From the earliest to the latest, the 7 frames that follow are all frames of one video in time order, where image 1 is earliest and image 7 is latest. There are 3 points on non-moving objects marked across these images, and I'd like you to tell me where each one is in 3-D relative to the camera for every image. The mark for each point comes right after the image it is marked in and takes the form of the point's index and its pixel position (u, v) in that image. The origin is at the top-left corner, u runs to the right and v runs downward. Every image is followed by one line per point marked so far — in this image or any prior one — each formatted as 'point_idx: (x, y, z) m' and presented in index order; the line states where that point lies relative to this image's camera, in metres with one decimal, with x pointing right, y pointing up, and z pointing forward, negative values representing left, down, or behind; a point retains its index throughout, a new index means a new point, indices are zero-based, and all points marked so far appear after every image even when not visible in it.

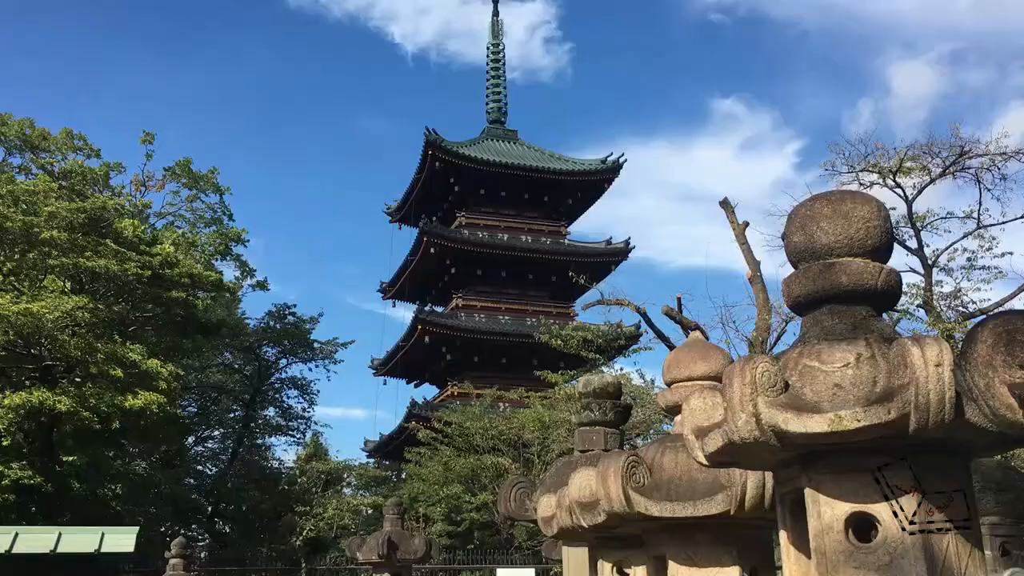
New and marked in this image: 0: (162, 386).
0: (-4.8, -1.3, +13.2) m
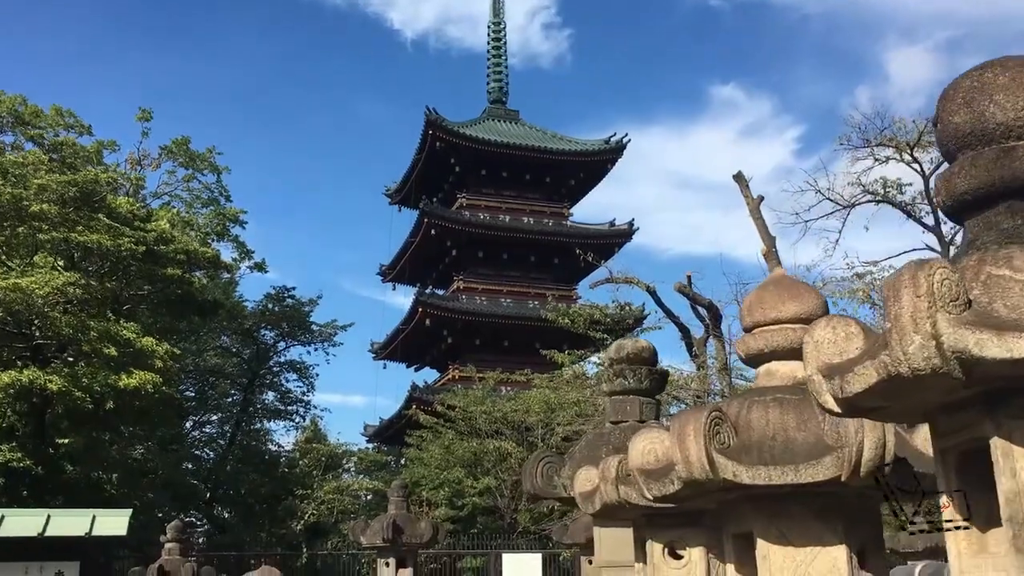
0: (-4.7, -1.0, +12.8) m
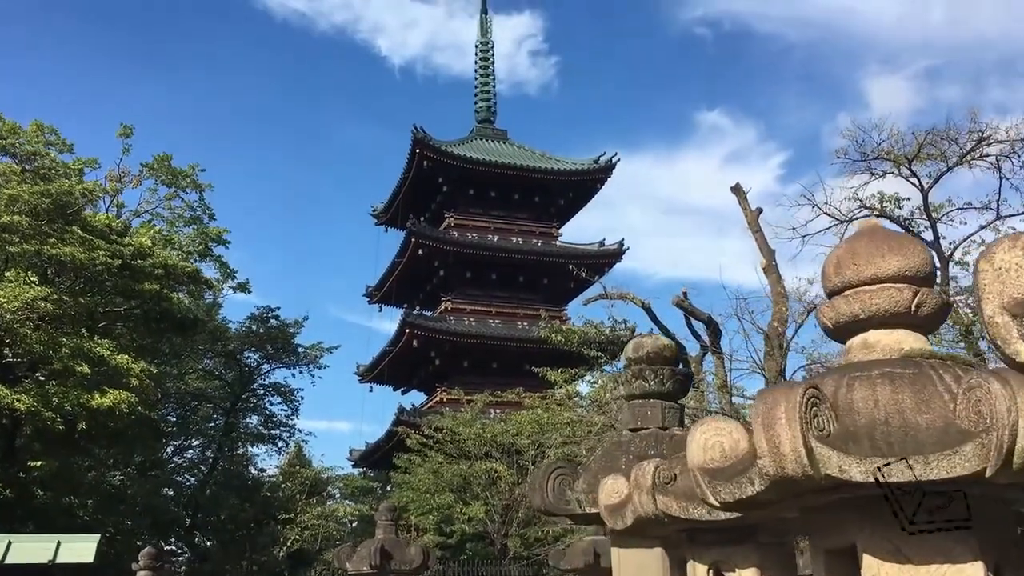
0: (-4.8, -1.2, +12.2) m
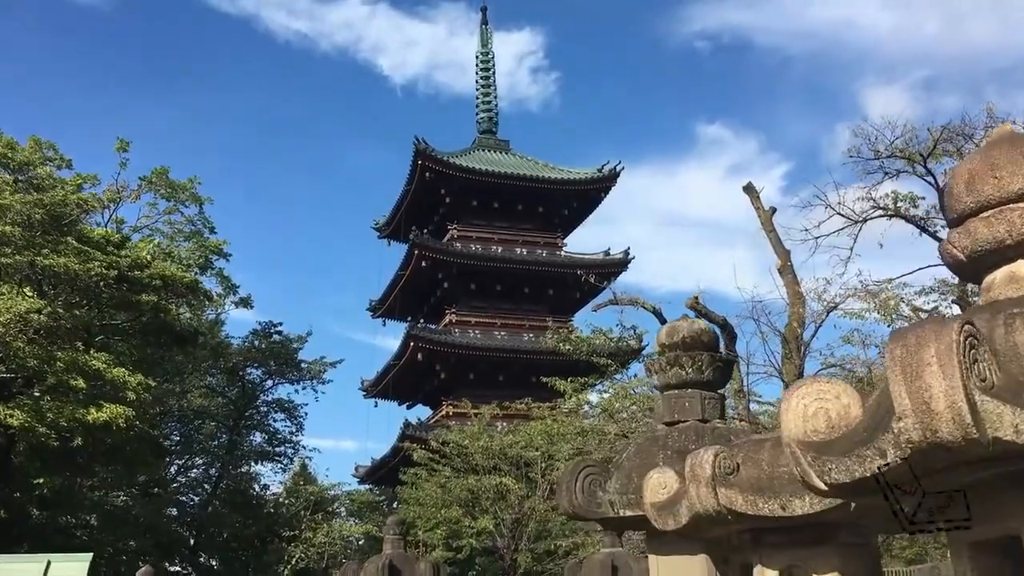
0: (-4.7, -1.4, +11.9) m
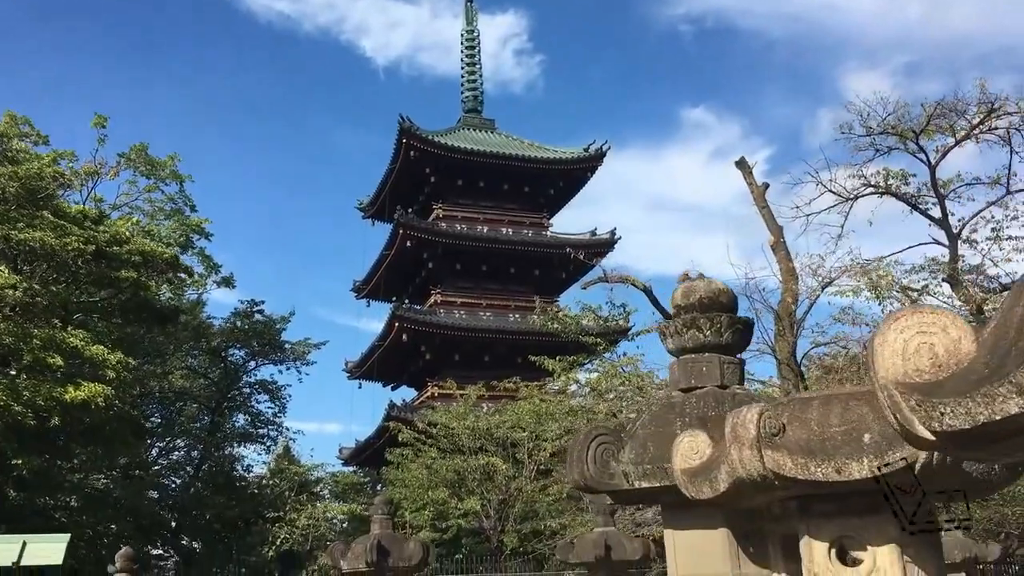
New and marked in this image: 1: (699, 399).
0: (-4.8, -1.1, +11.6) m
1: (+0.6, -0.4, +3.0) m
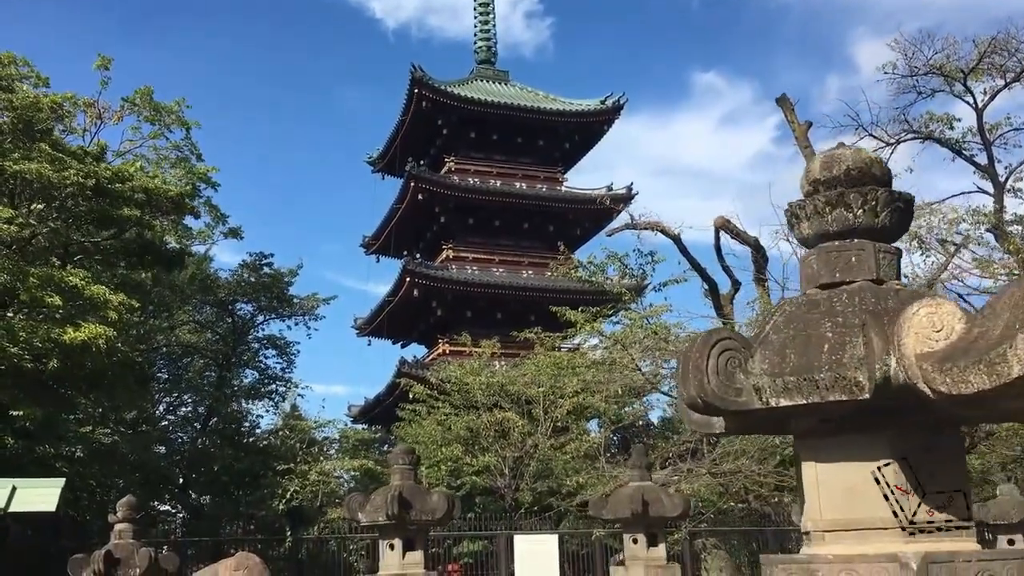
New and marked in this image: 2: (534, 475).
0: (-4.5, -0.4, +10.9) m
1: (+0.8, 0.0, +2.3) m
2: (+0.4, -3.4, +17.5) m
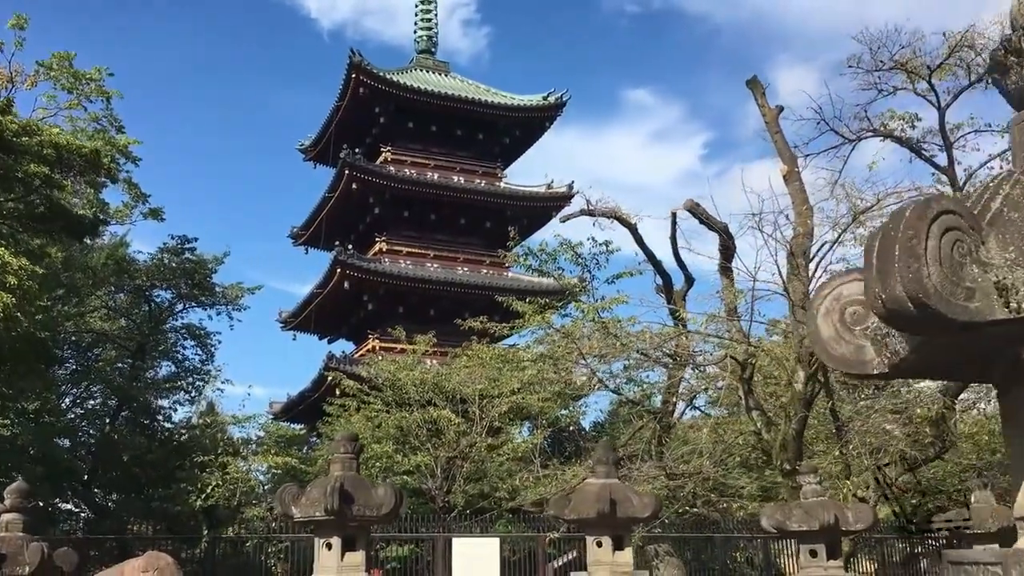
0: (-5.0, 0.0, +9.7) m
1: (+1.0, +0.2, +1.5) m
2: (-0.7, -3.2, +16.6) m
